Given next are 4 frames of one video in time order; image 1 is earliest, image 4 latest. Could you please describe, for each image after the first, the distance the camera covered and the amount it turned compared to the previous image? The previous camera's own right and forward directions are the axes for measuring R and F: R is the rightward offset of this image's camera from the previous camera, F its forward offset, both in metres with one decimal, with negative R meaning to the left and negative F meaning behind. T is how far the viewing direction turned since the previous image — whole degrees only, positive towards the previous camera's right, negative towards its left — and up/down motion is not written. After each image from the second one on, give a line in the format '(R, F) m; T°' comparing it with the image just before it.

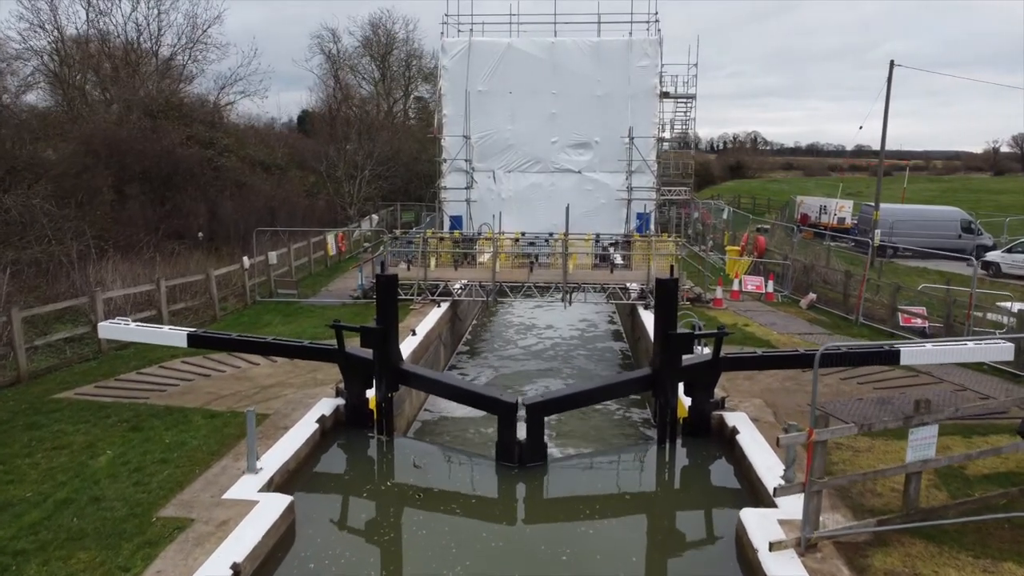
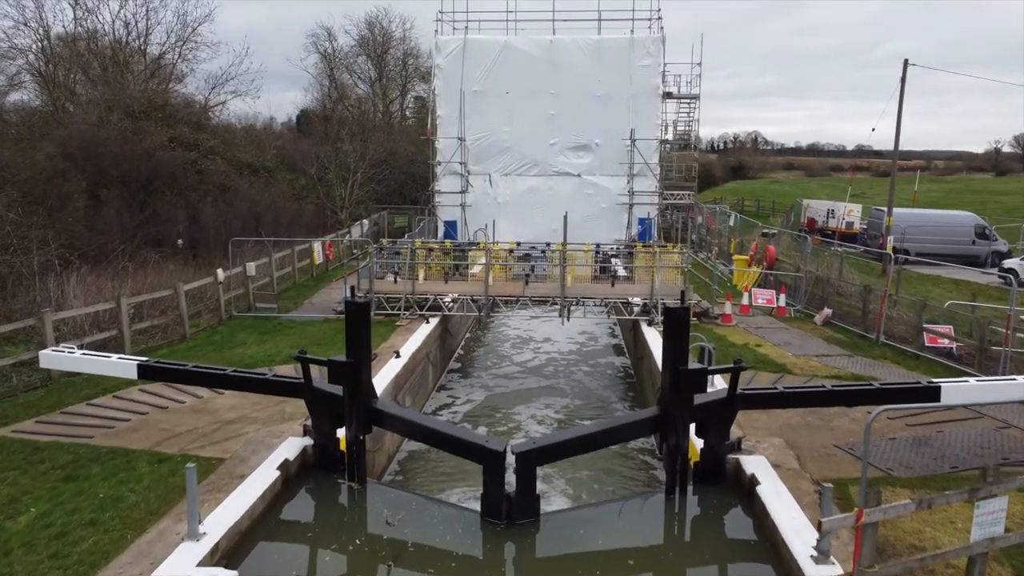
(+0.1, +1.0) m; 0°
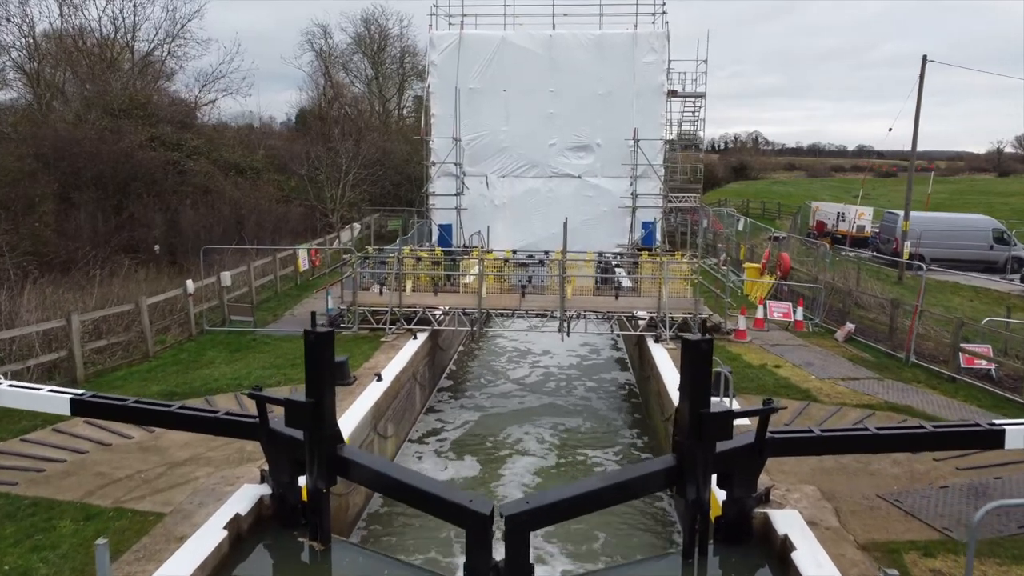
(+0.1, +1.1) m; 0°
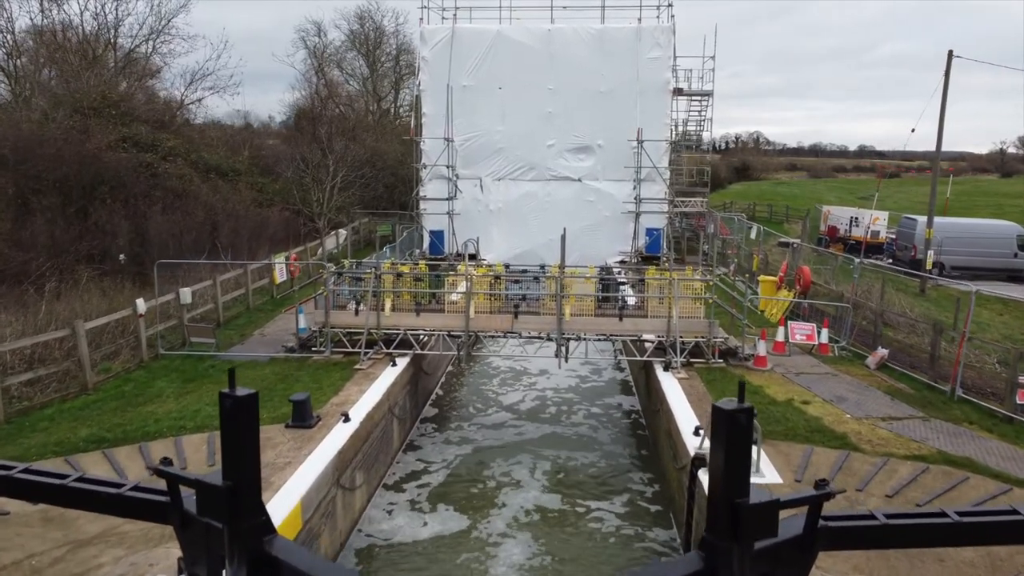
(+0.1, +1.4) m; 0°
